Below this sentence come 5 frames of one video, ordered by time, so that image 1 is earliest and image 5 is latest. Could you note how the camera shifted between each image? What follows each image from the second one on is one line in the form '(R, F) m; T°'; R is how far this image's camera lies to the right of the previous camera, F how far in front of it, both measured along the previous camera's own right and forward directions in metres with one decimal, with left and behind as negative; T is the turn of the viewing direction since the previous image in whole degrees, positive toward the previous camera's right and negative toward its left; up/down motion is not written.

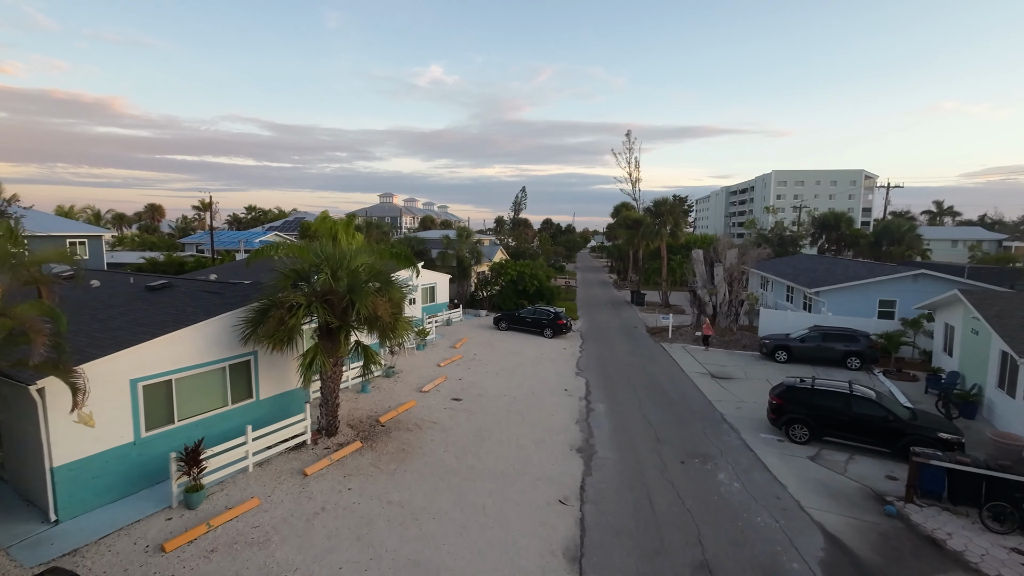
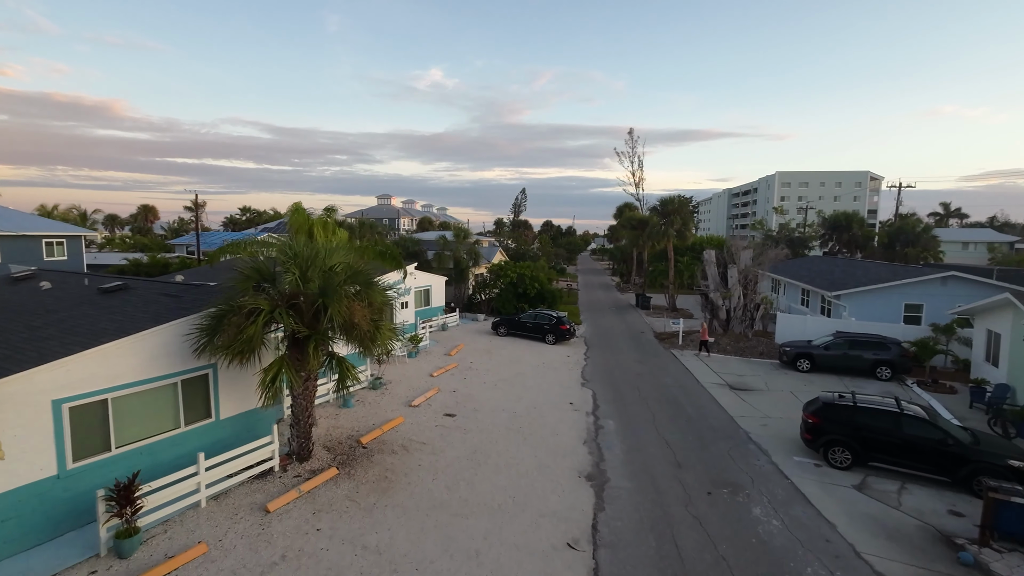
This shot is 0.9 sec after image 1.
(0.0, +1.5) m; 0°
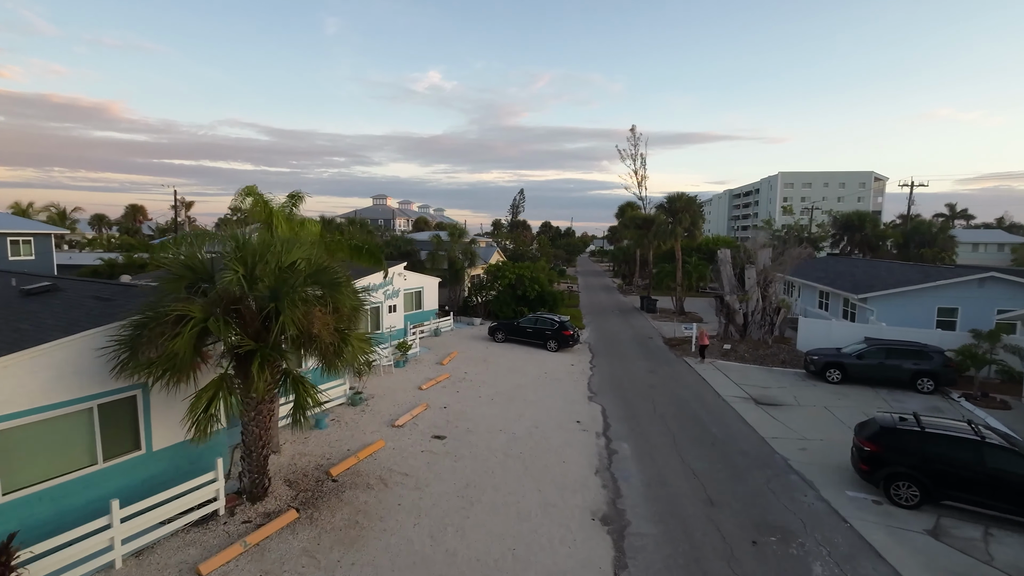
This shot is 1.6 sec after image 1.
(0.0, +1.8) m; 0°
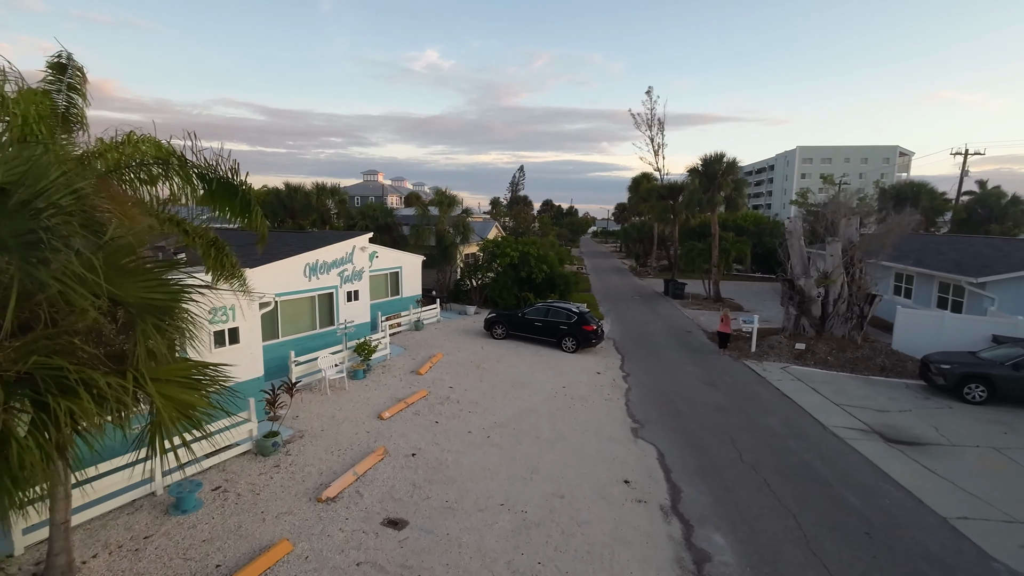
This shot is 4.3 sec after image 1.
(-0.2, +5.1) m; 0°
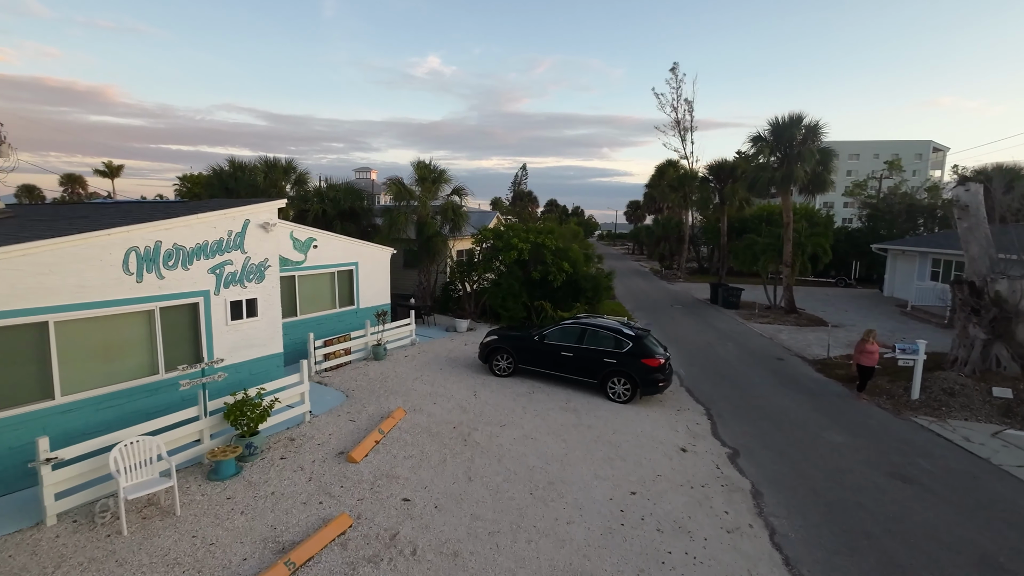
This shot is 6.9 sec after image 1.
(-0.2, +6.1) m; 0°
